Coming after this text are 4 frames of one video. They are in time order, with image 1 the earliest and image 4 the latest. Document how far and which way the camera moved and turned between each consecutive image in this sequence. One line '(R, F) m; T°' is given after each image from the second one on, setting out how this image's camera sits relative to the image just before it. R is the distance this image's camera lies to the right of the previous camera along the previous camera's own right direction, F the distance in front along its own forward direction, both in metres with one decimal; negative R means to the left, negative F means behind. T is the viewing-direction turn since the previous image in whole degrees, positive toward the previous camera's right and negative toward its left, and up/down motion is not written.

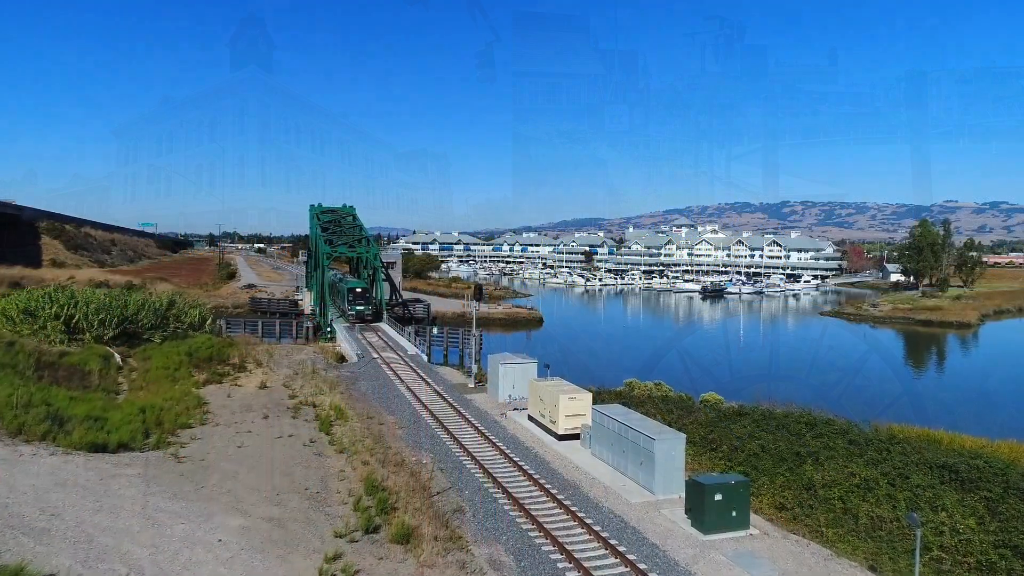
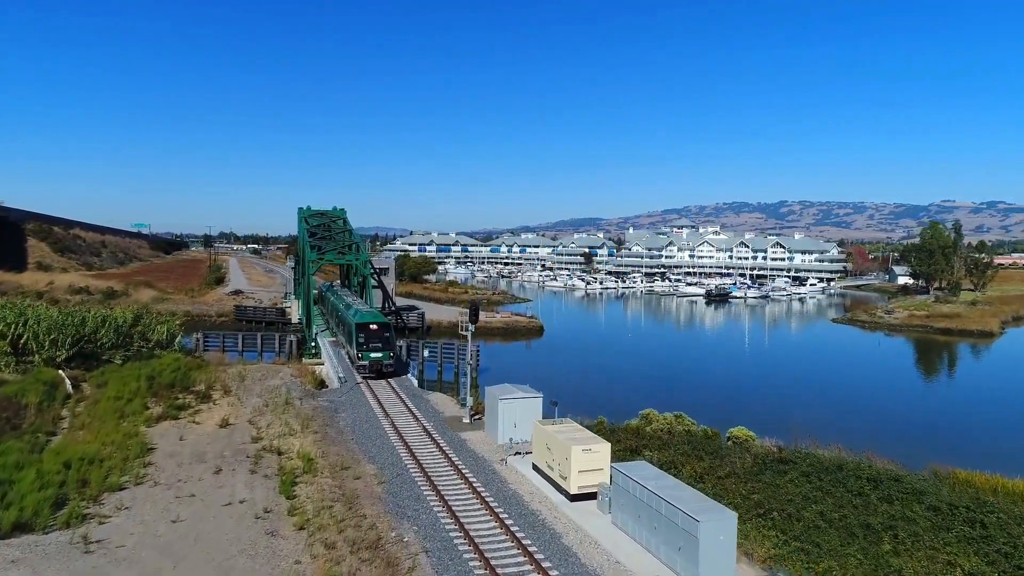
(0.0, +1.5) m; 0°
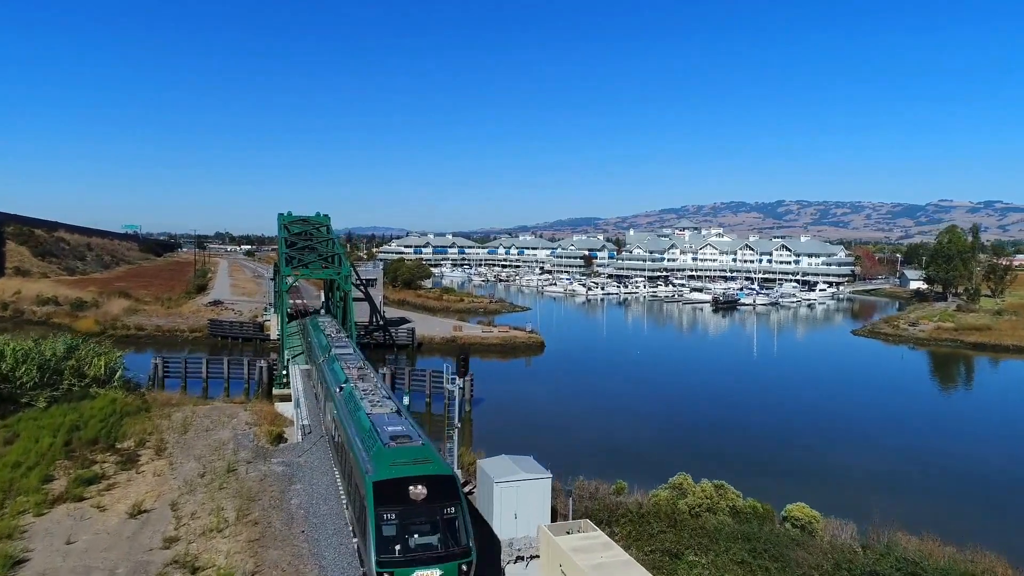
(0.0, +2.1) m; 0°
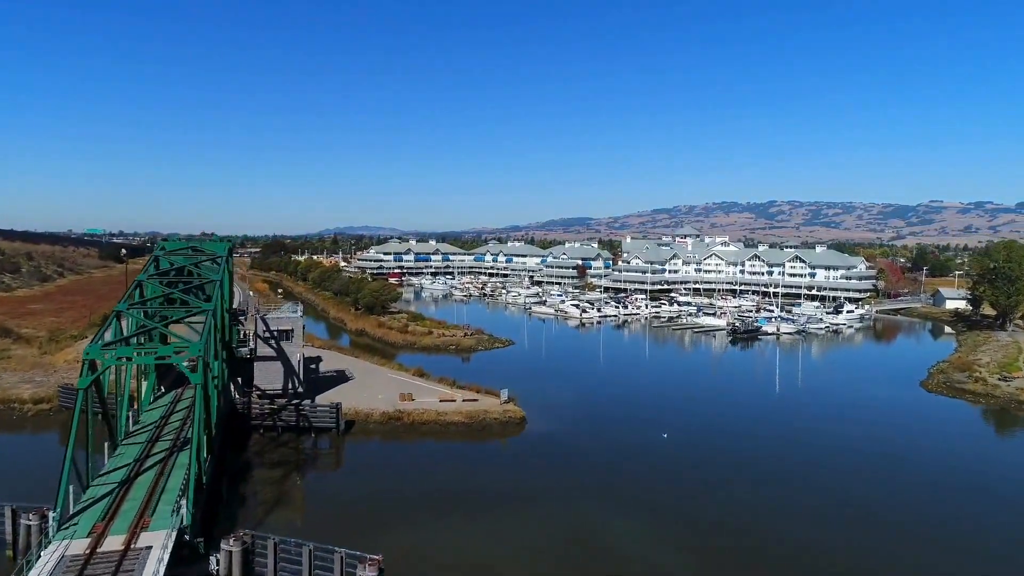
(+0.7, +7.0) m; +1°
